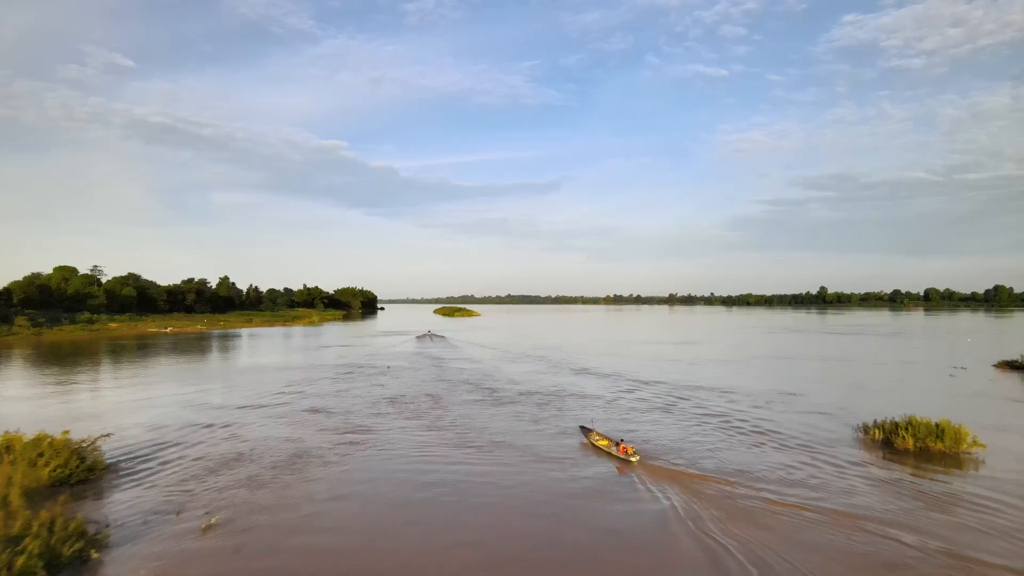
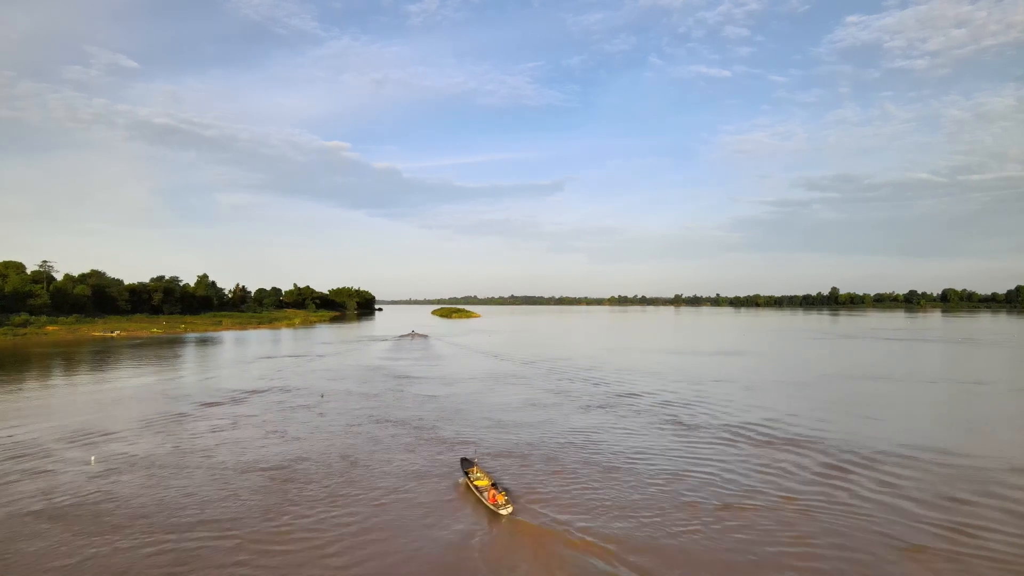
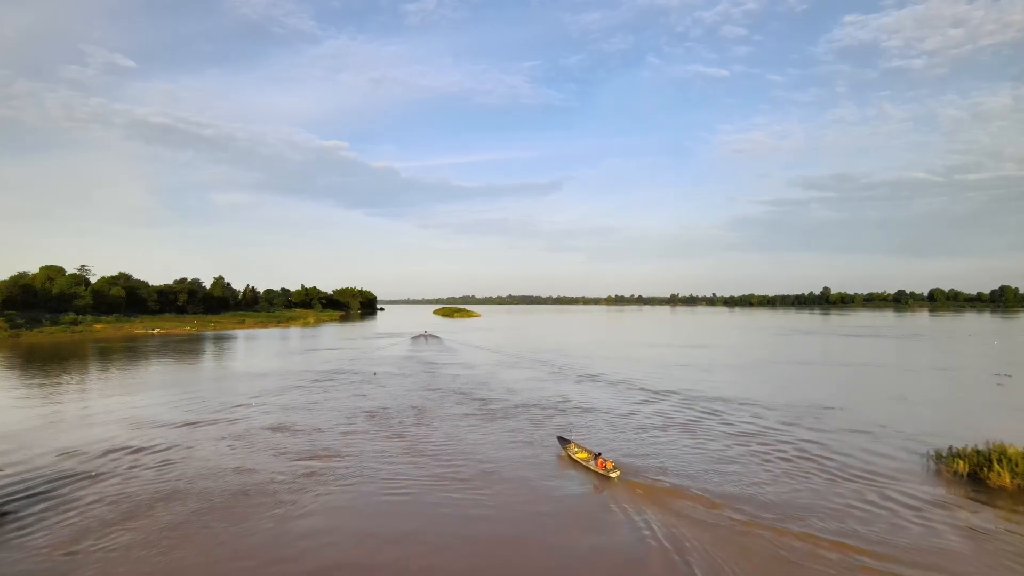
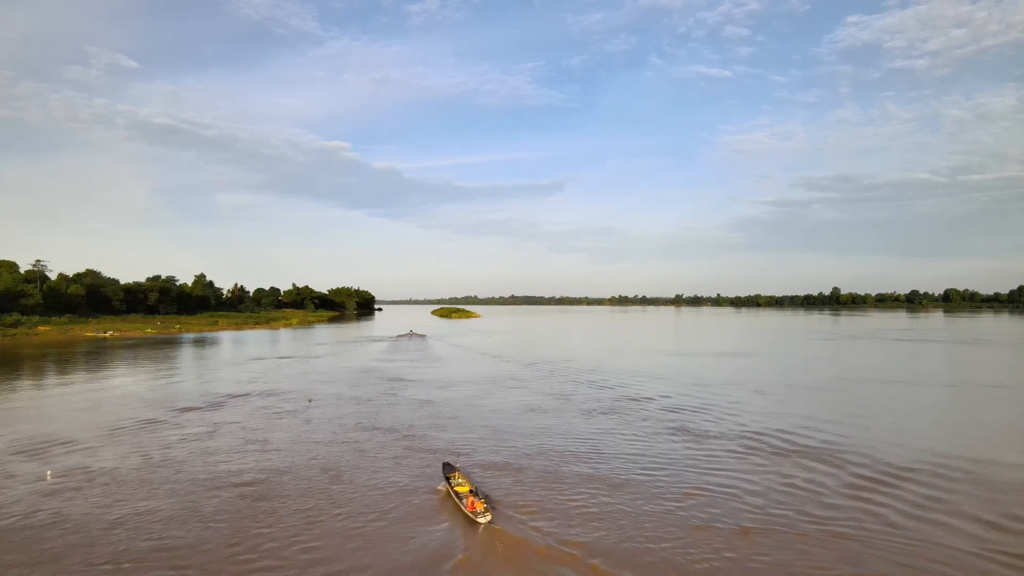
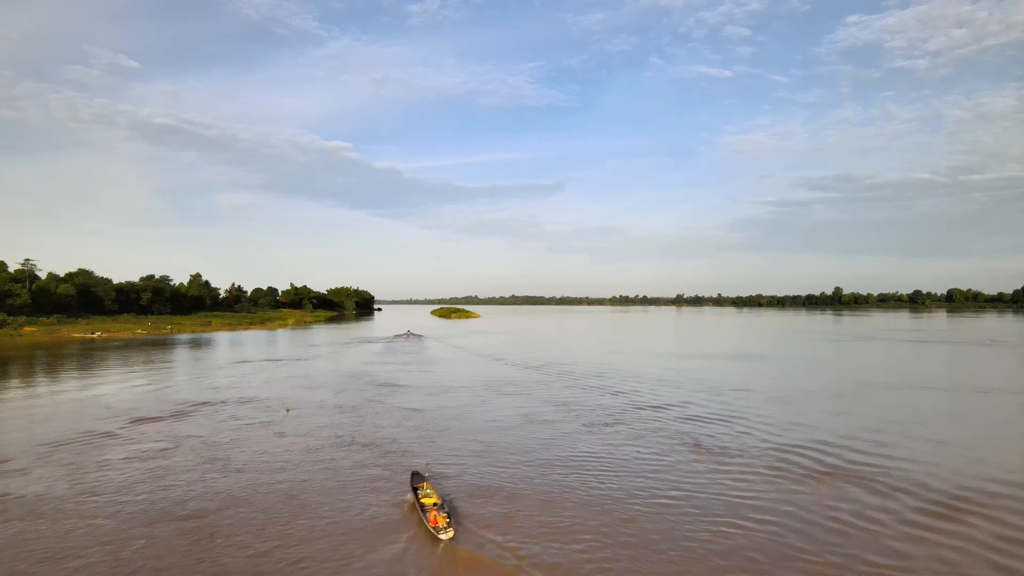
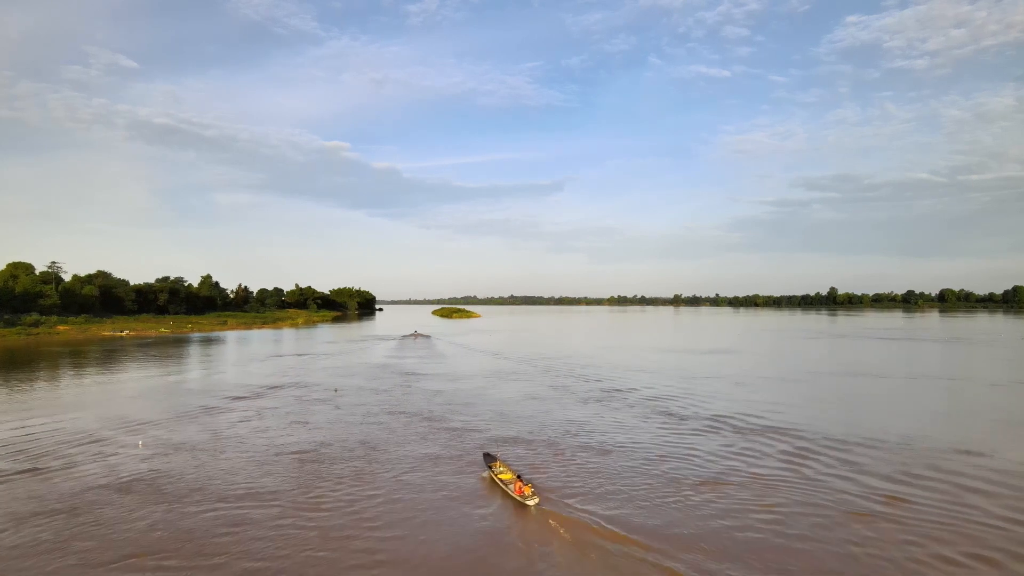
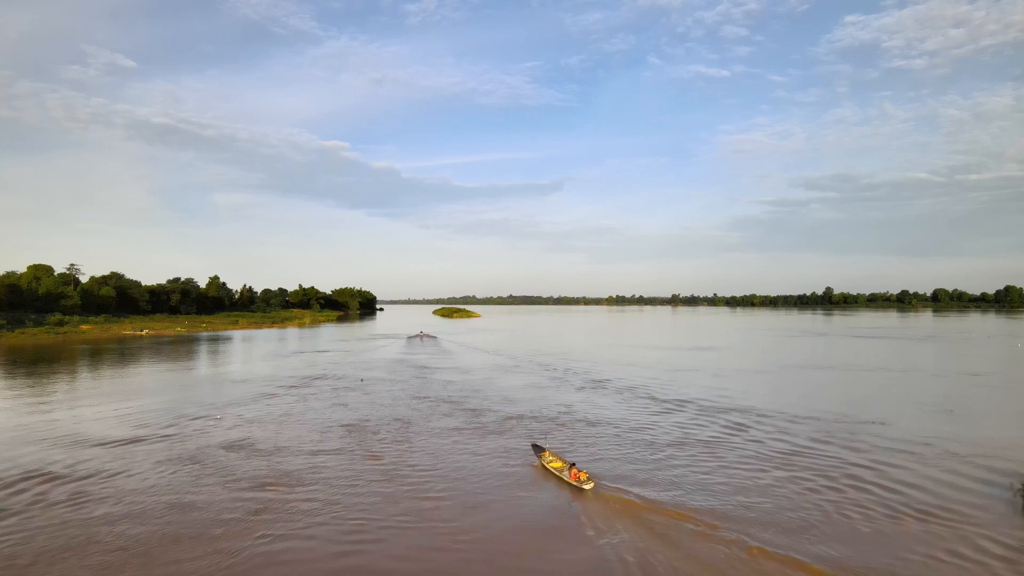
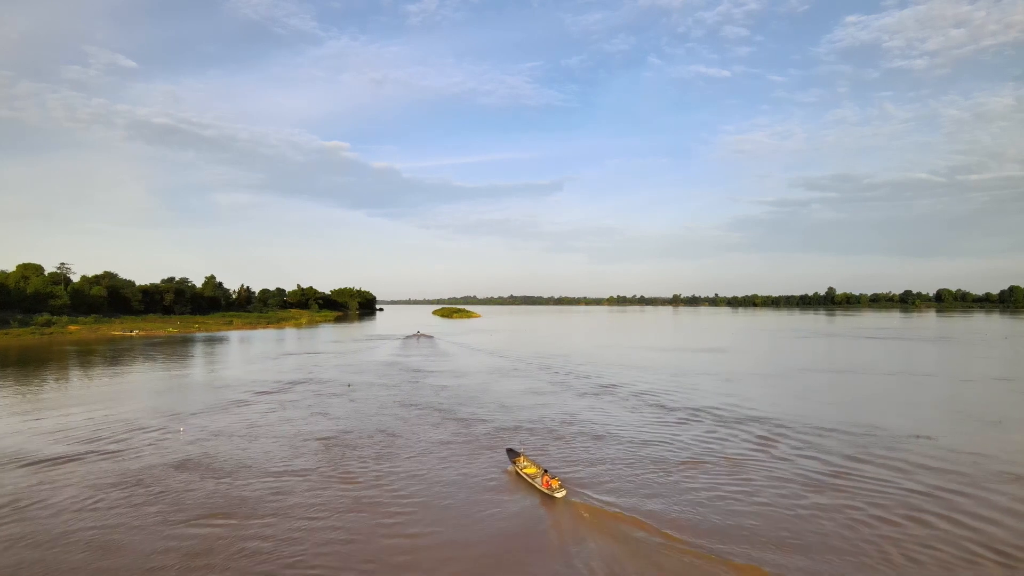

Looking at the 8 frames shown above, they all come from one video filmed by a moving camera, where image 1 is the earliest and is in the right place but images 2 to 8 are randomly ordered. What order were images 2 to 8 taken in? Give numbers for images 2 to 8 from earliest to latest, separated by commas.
3, 7, 8, 6, 2, 4, 5
